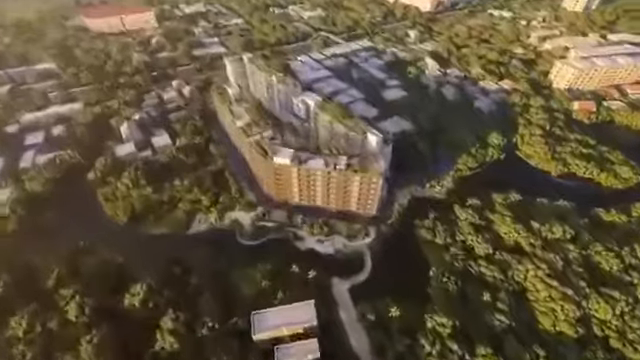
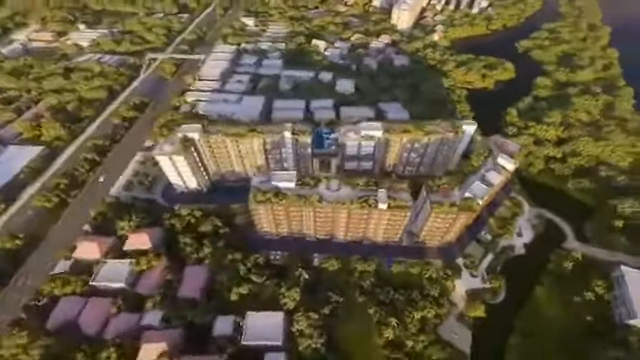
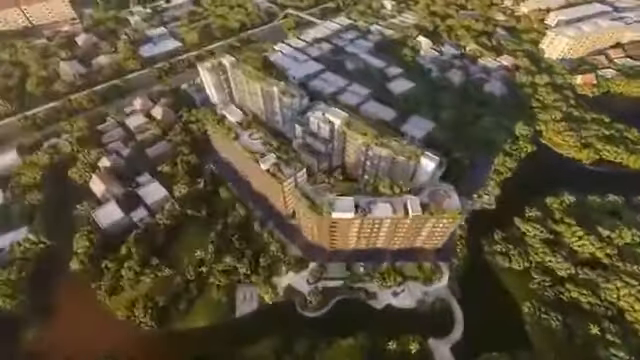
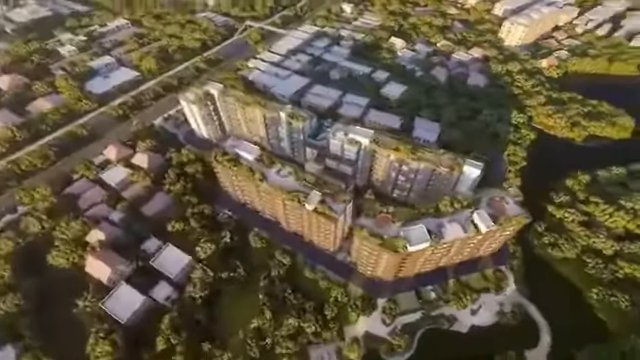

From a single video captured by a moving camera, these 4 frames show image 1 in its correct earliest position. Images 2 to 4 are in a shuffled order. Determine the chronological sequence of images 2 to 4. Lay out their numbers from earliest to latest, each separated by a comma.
3, 4, 2
